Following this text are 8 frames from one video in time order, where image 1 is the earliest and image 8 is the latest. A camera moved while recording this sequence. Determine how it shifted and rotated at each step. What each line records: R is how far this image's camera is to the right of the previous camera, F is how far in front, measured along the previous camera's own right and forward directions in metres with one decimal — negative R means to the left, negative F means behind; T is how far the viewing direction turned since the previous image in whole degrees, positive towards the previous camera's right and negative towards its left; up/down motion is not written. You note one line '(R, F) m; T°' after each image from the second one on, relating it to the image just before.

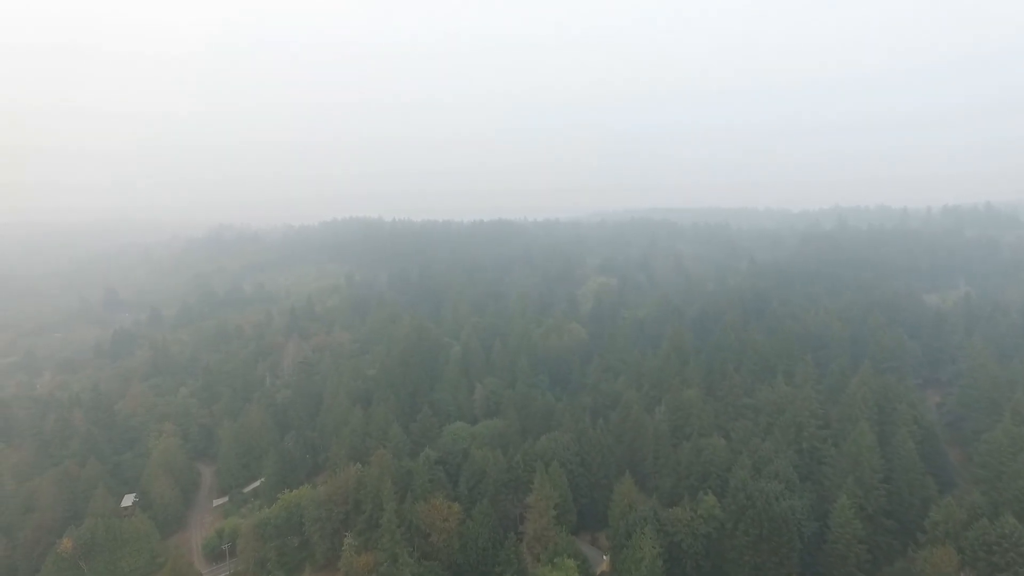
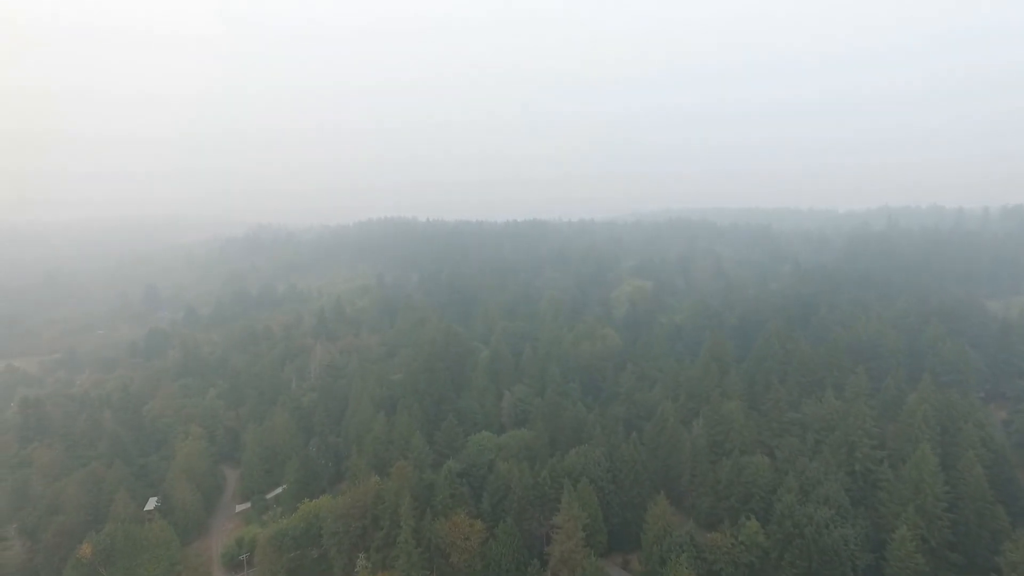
(+0.4, +1.8) m; -3°
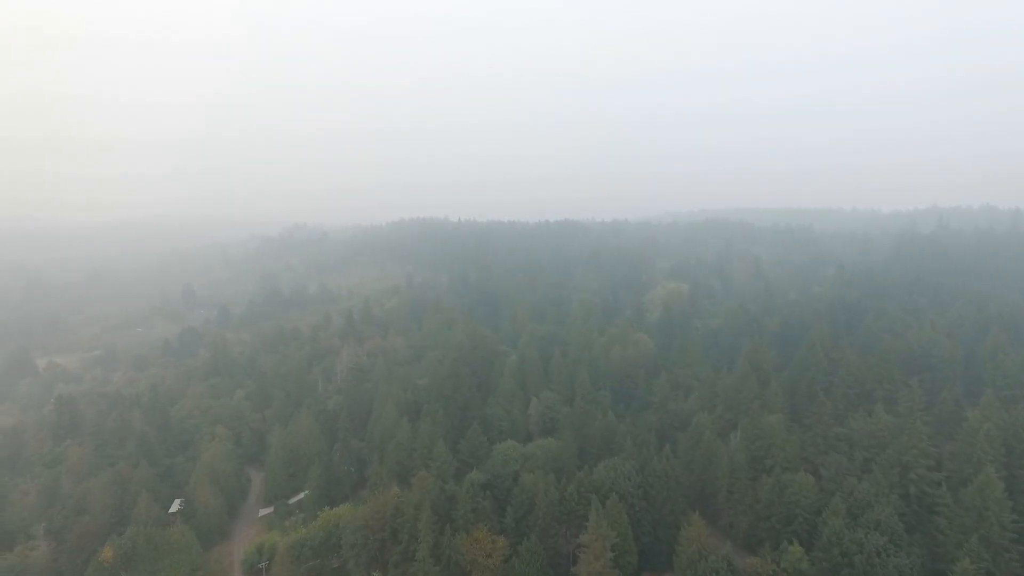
(+0.3, +1.5) m; -3°
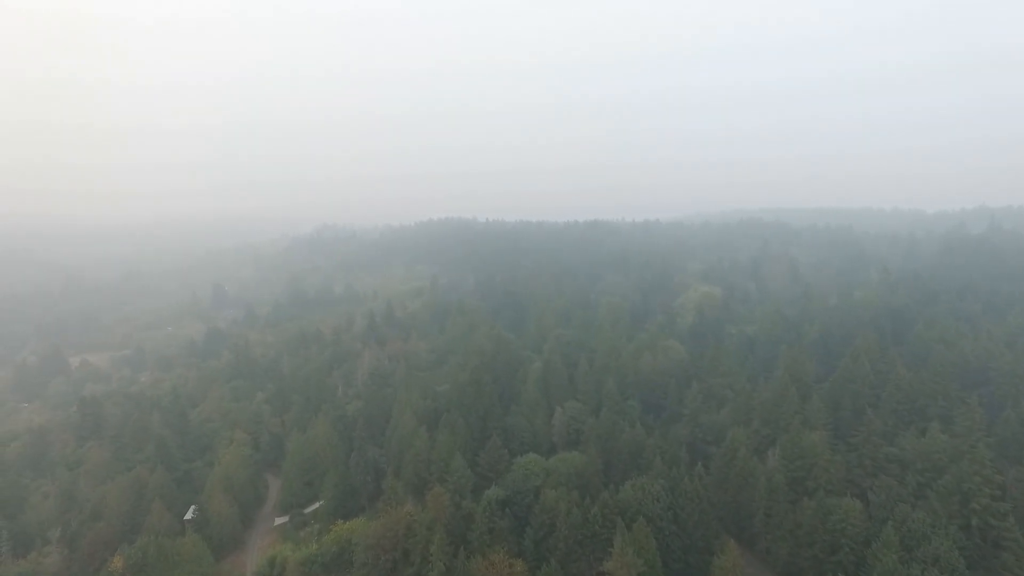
(+0.4, +1.8) m; -3°
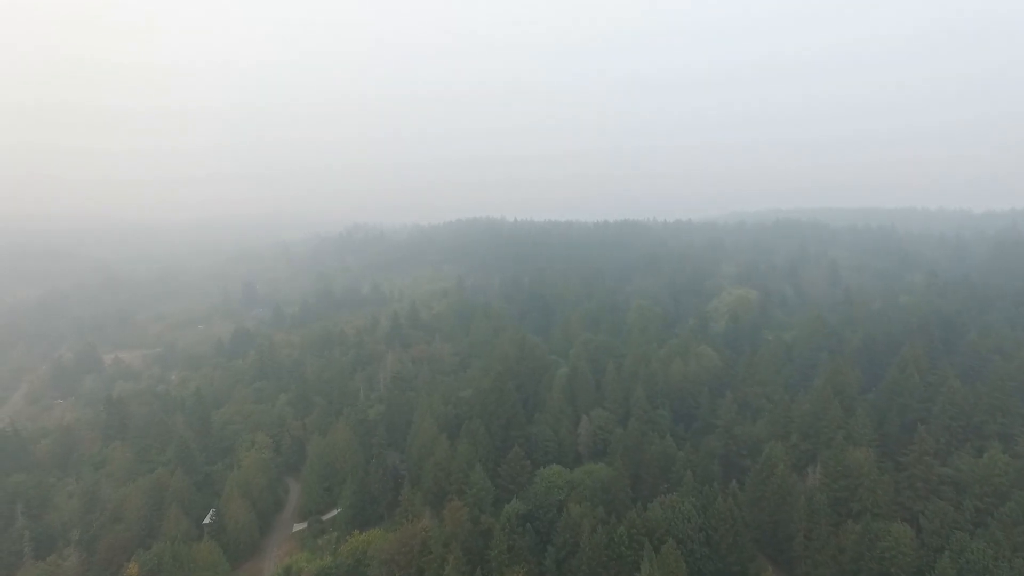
(+0.3, +1.5) m; -3°
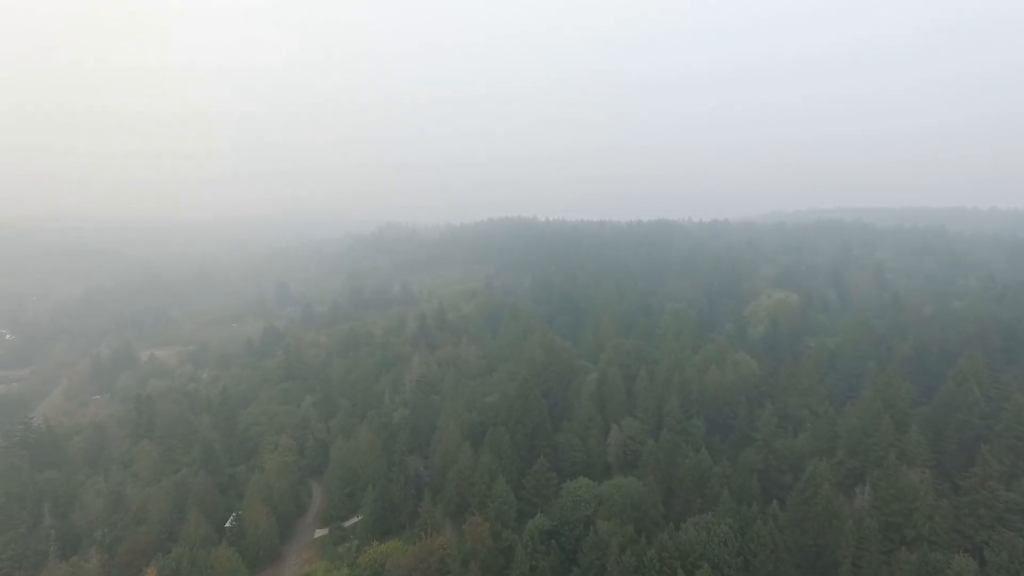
(+0.3, +1.5) m; -3°
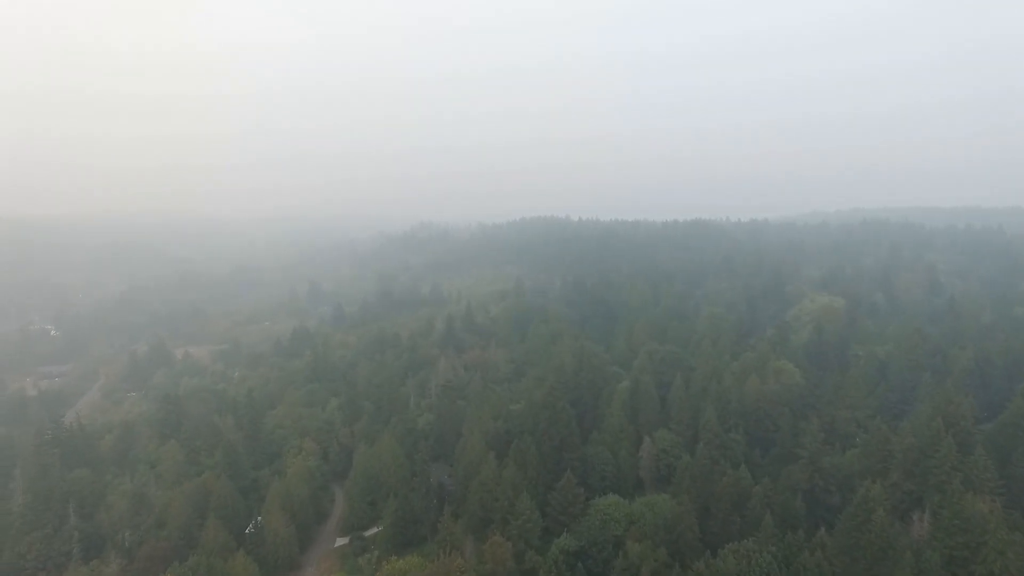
(+0.3, +1.7) m; -3°
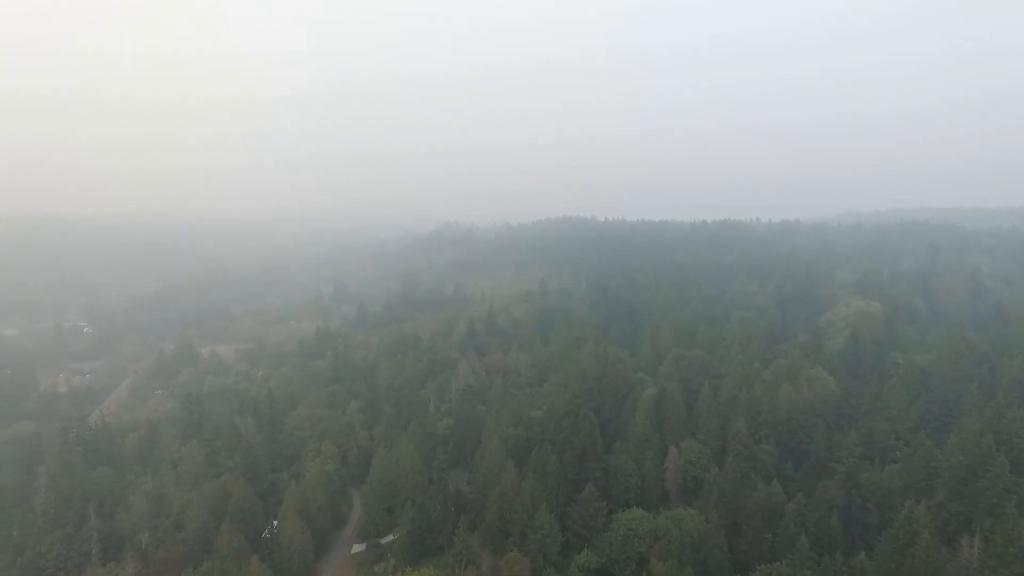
(+0.2, +1.1) m; -2°
